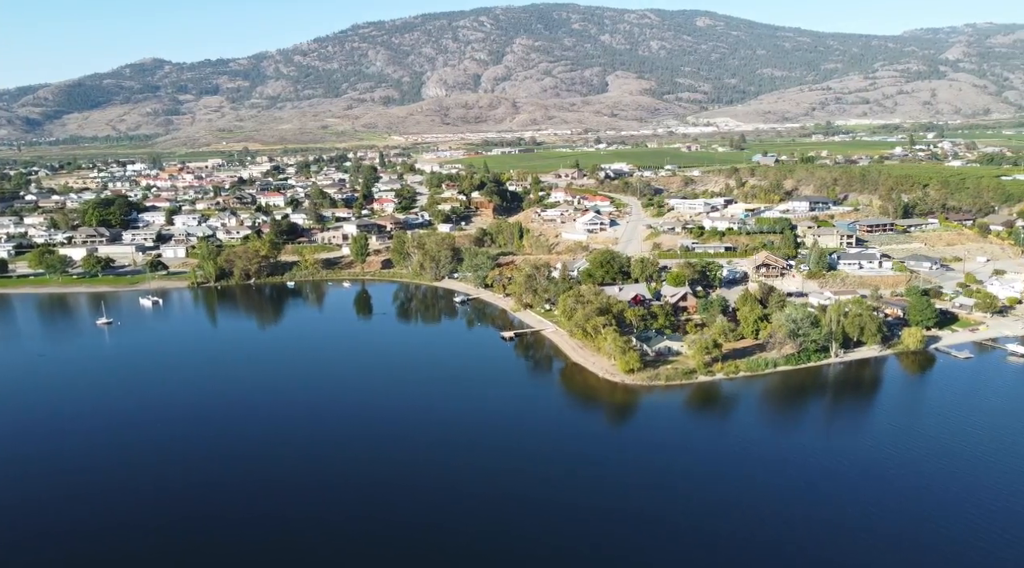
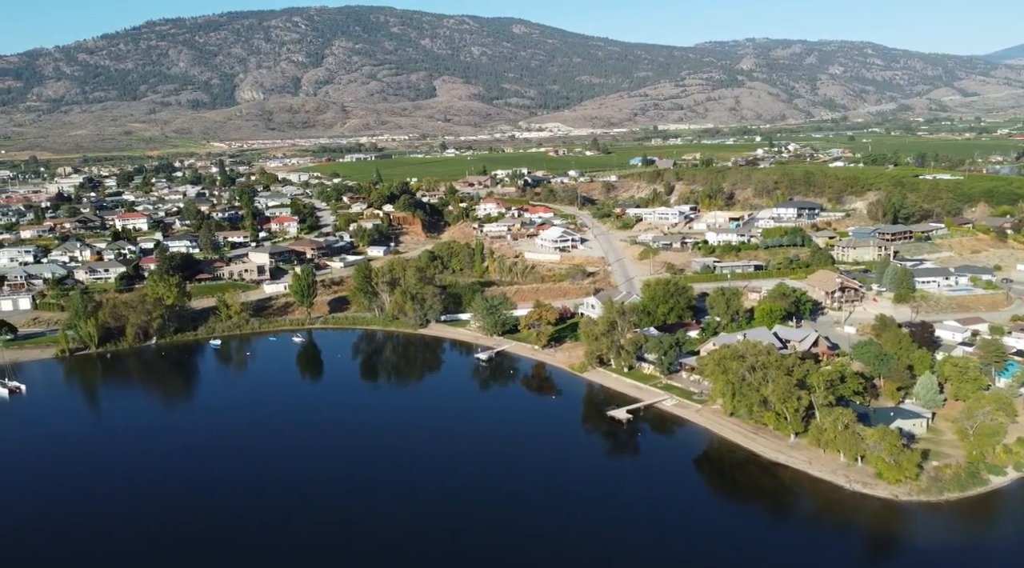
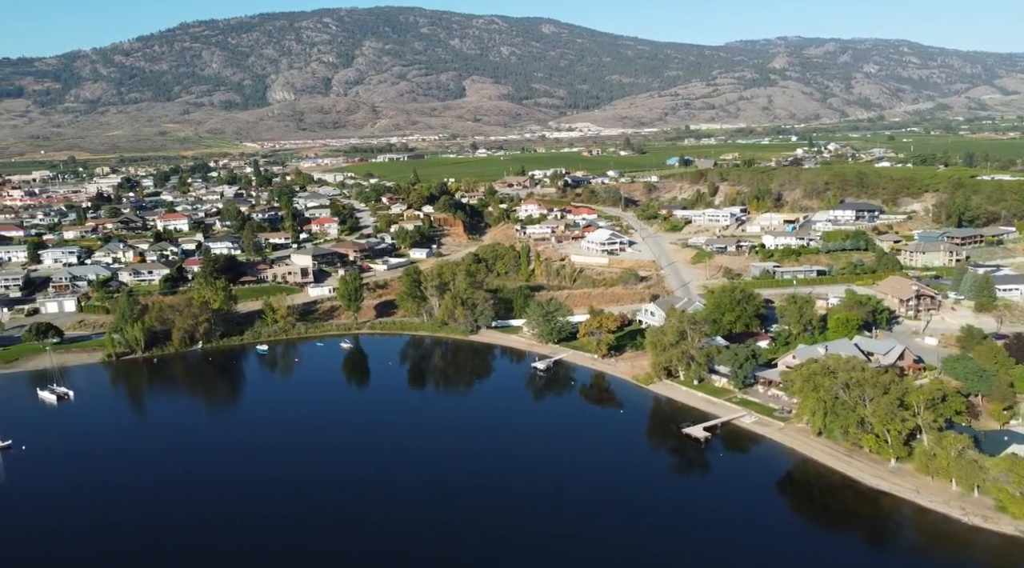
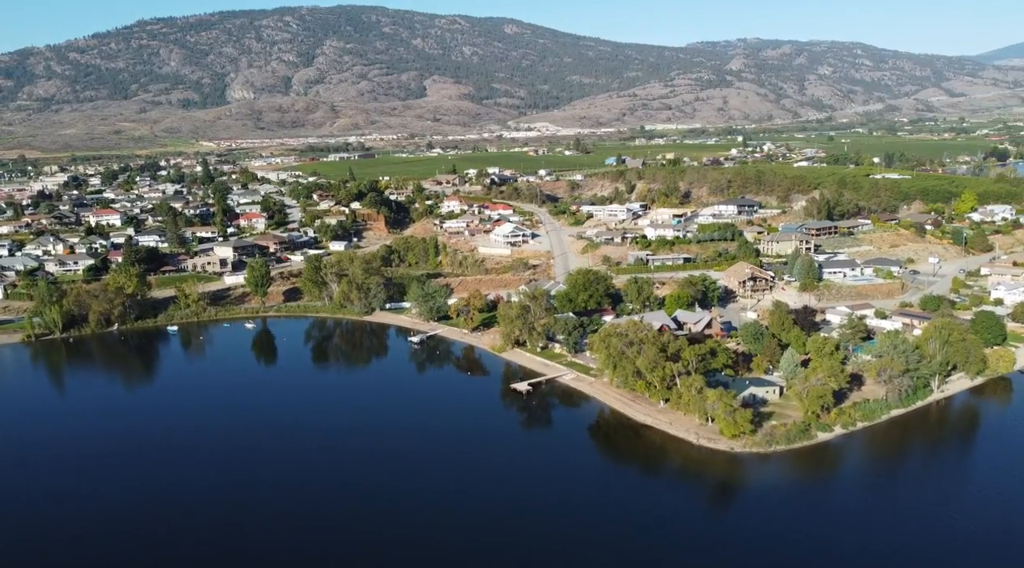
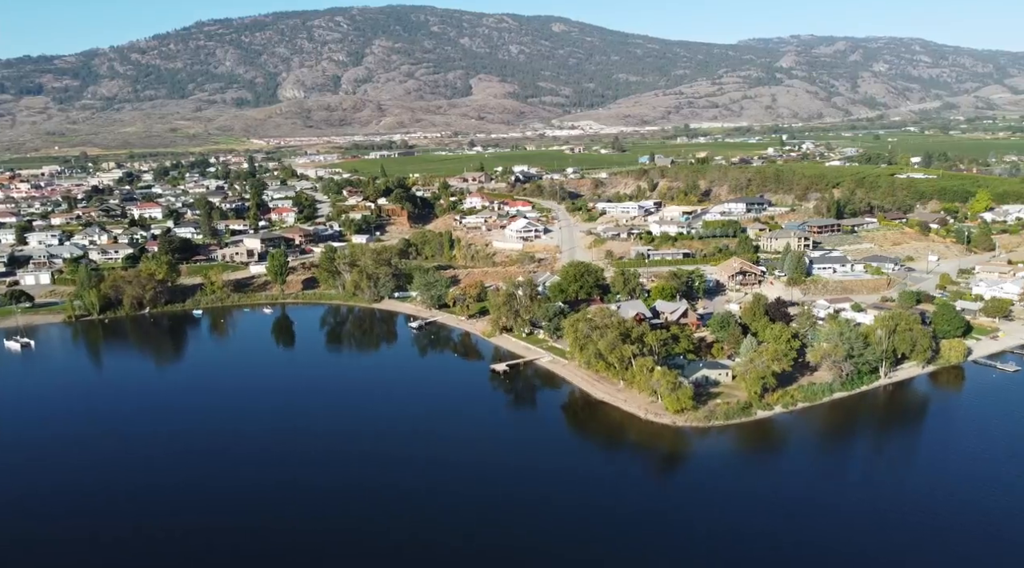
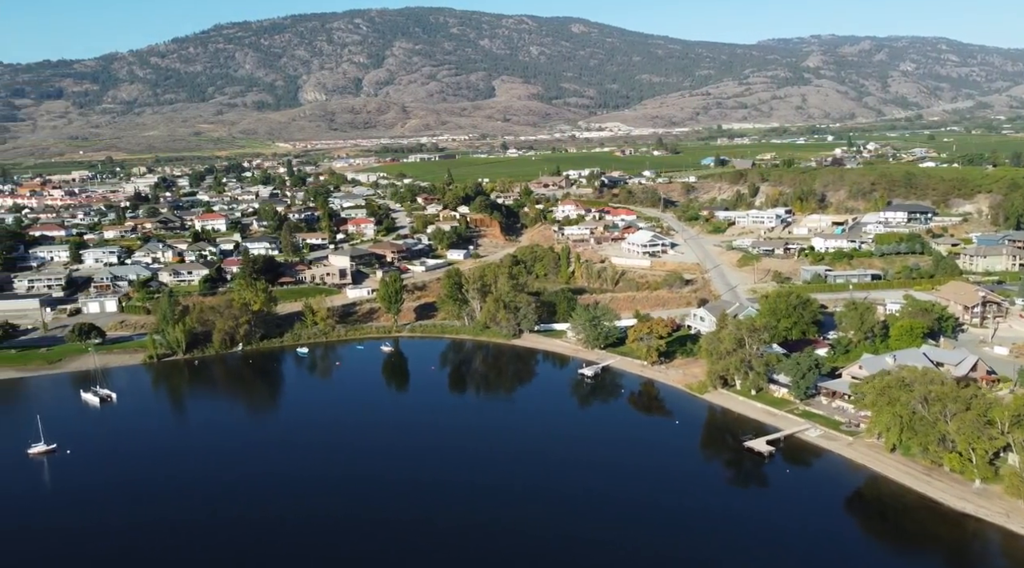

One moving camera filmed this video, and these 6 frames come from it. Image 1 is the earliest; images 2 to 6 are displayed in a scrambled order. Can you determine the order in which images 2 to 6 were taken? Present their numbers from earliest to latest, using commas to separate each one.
5, 4, 2, 3, 6
